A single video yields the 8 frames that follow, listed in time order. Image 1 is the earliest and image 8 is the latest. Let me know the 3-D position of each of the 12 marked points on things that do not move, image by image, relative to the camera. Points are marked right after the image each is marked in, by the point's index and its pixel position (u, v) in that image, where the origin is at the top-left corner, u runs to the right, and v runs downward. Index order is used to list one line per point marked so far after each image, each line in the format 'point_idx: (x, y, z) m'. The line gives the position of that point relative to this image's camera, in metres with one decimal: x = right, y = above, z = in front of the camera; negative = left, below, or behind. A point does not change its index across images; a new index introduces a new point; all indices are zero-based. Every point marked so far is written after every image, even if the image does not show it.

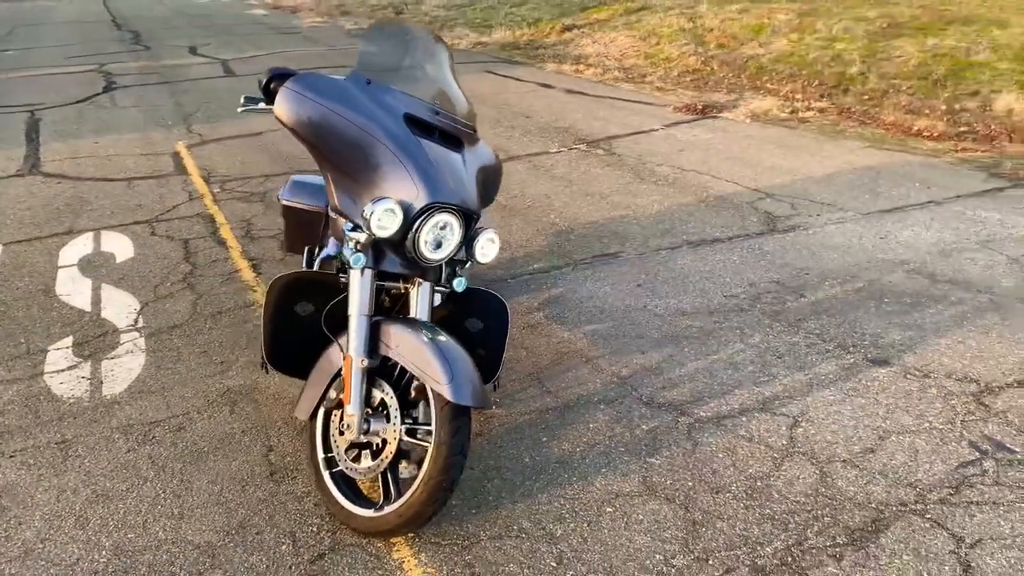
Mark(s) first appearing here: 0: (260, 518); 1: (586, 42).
0: (-0.9, -0.9, +3.2) m
1: (+1.5, +5.1, +17.7) m
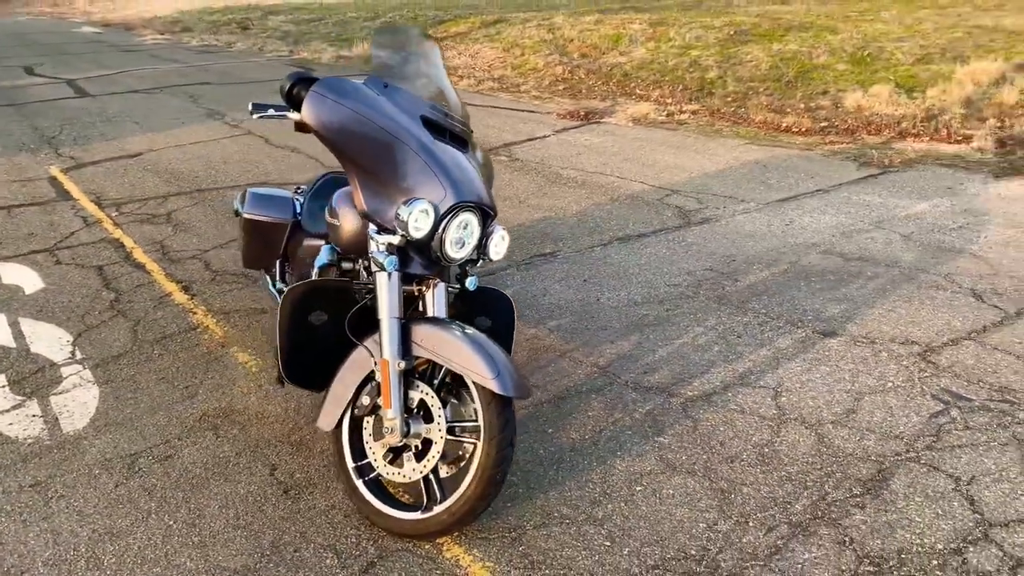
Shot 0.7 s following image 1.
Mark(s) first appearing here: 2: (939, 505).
0: (-0.8, -0.9, +3.1) m
1: (-1.3, +4.9, +17.8) m
2: (+1.5, -0.8, +3.0) m
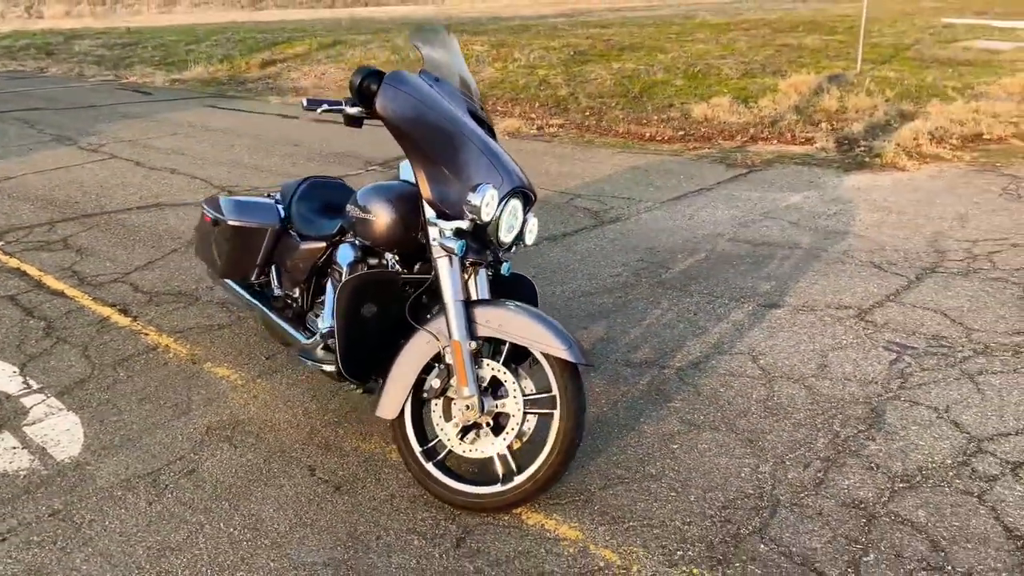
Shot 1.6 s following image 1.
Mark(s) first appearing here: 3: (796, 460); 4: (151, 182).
0: (-0.5, -0.9, +3.2) m
1: (-4.5, +4.3, +17.6) m
2: (+1.7, -0.6, +3.5) m
3: (+1.1, -0.7, +3.4) m
4: (-3.6, +1.1, +8.6) m
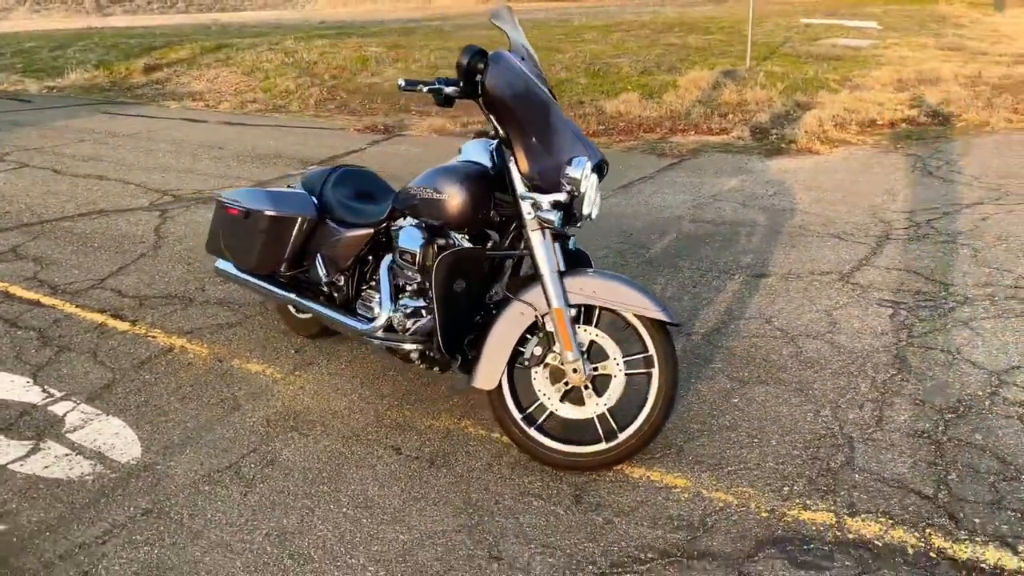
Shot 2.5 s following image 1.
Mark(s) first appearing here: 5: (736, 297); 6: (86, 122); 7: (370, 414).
0: (-0.1, -0.8, +3.2) m
1: (-6.5, +4.1, +16.9) m
2: (+2.1, -0.4, +4.0) m
3: (+1.5, -0.5, +3.7) m
4: (-4.1, +0.9, +8.2) m
5: (+1.3, -0.1, +5.2) m
6: (-6.1, +2.4, +12.3) m
7: (-0.6, -0.6, +3.9) m
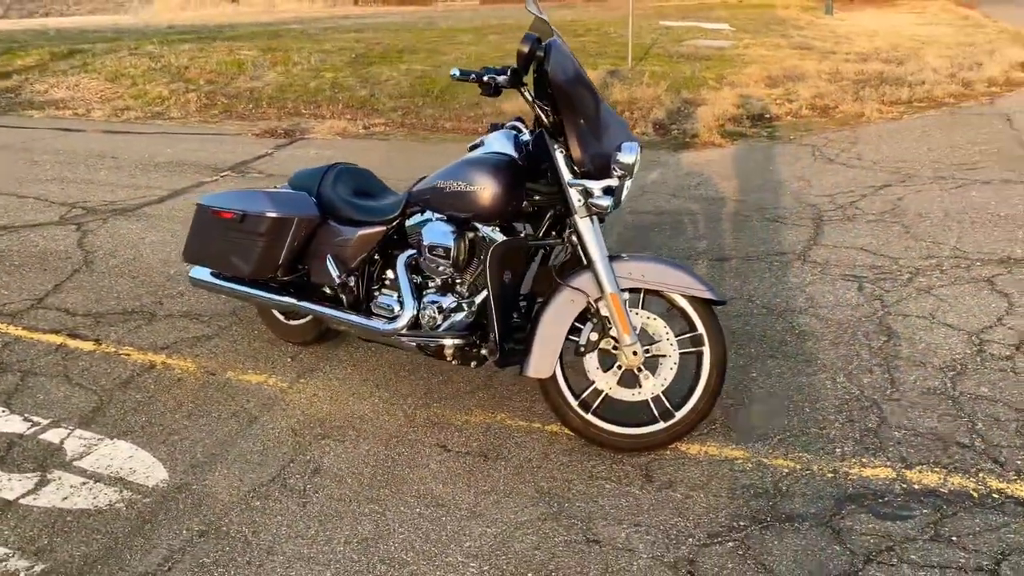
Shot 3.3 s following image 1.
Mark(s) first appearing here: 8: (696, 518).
0: (+0.1, -0.7, +3.2) m
1: (-8.6, +3.6, +15.7) m
2: (+2.1, -0.2, +4.3) m
3: (+1.6, -0.4, +4.0) m
4: (-4.7, +0.7, +7.5) m
5: (+1.2, +0.1, +5.4) m
6: (-7.4, +2.0, +11.2) m
7: (-0.5, -0.6, +3.8) m
8: (+0.6, -0.8, +2.9) m
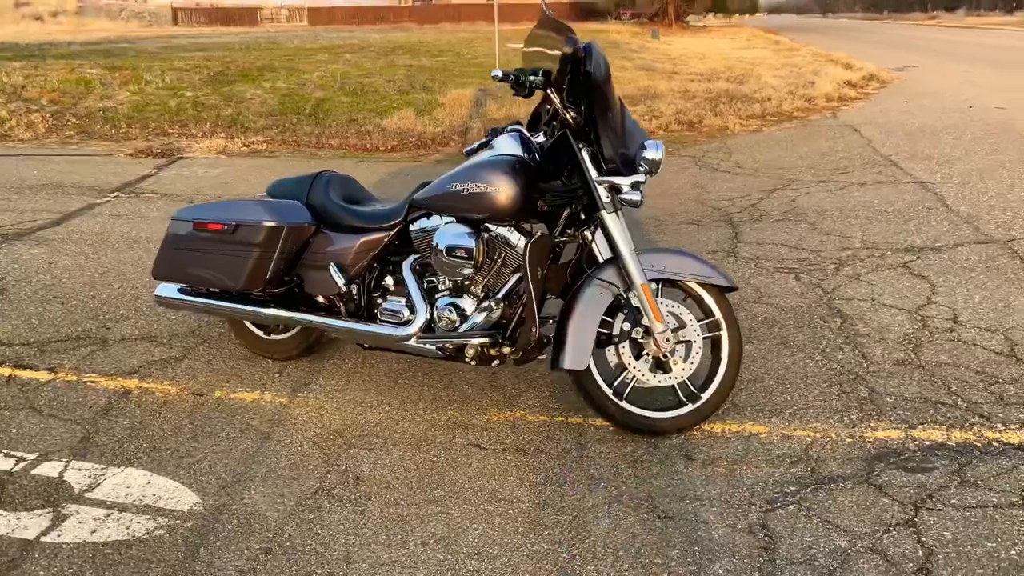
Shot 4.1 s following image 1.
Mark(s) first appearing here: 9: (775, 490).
0: (+0.3, -0.7, +3.3) m
1: (-10.8, +2.9, +14.0) m
2: (+2.1, -0.1, +4.8) m
3: (+1.6, -0.3, +4.4) m
4: (-5.3, +0.4, +6.6) m
5: (+1.0, +0.1, +5.7) m
6: (-8.7, +1.5, +9.7) m
7: (-0.4, -0.6, +3.8) m
8: (+0.9, -0.7, +3.1) m
9: (+1.0, -0.7, +3.1) m
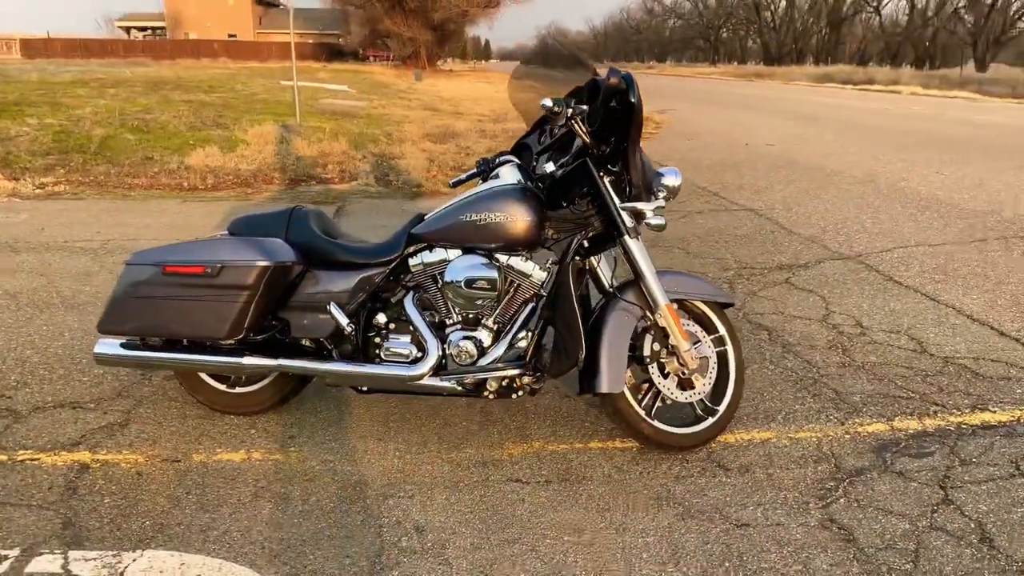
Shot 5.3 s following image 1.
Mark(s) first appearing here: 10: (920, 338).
0: (+0.5, -0.8, +3.4) m
1: (-13.4, +1.7, +10.5) m
2: (+1.8, -0.2, +5.3) m
3: (+1.4, -0.4, +4.7) m
4: (-5.8, -0.1, +4.9) m
5: (+0.4, -0.1, +5.8) m
6: (-10.1, +0.6, +7.0) m
7: (-0.3, -0.7, +3.6) m
8: (+1.1, -0.8, +3.4) m
9: (+1.2, -0.8, +3.4) m
10: (+2.3, -0.3, +4.9) m
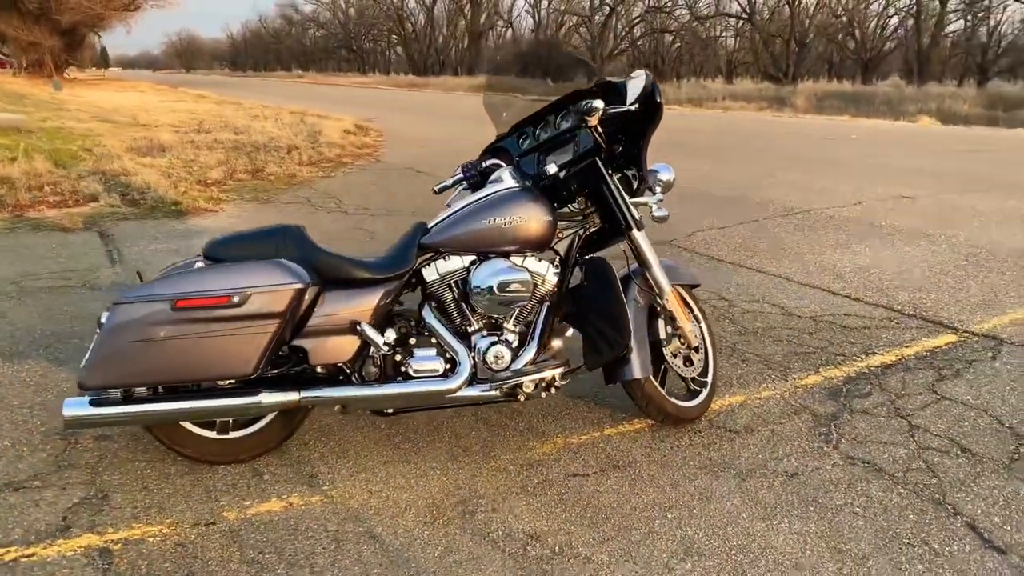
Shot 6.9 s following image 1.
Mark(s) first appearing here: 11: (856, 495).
0: (+0.8, -0.7, +3.7) m
1: (-15.0, +0.3, +4.9) m
2: (+1.1, -0.1, +5.9) m
3: (+1.0, -0.3, +5.3) m
4: (-5.8, -0.7, +2.6) m
5: (-0.3, -0.1, +5.9) m
6: (-10.5, -0.5, +3.0) m
7: (-0.1, -0.8, +3.5) m
8: (+1.3, -0.7, +3.9) m
9: (+1.4, -0.7, +3.9) m
10: (+1.8, -0.1, +5.8) m
11: (+1.3, -0.8, +3.3) m
